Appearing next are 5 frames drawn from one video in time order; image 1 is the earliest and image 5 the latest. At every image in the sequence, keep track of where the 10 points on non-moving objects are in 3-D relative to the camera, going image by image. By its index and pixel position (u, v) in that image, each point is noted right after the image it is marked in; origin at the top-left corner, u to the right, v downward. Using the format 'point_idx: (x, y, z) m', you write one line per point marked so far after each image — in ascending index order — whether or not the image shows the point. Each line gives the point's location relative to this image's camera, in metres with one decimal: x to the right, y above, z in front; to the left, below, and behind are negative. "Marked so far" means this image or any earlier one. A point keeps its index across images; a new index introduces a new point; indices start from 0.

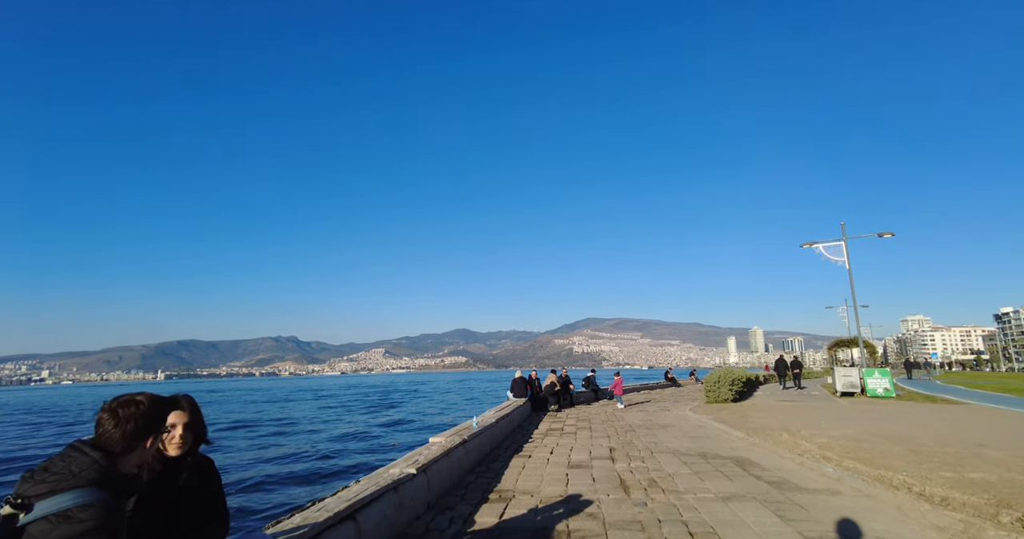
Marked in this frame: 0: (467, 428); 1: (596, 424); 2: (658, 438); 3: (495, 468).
0: (-0.7, -2.5, +8.6) m
1: (+2.0, -3.8, +13.2) m
2: (+2.8, -3.2, +10.5) m
3: (-0.3, -2.8, +7.6) m
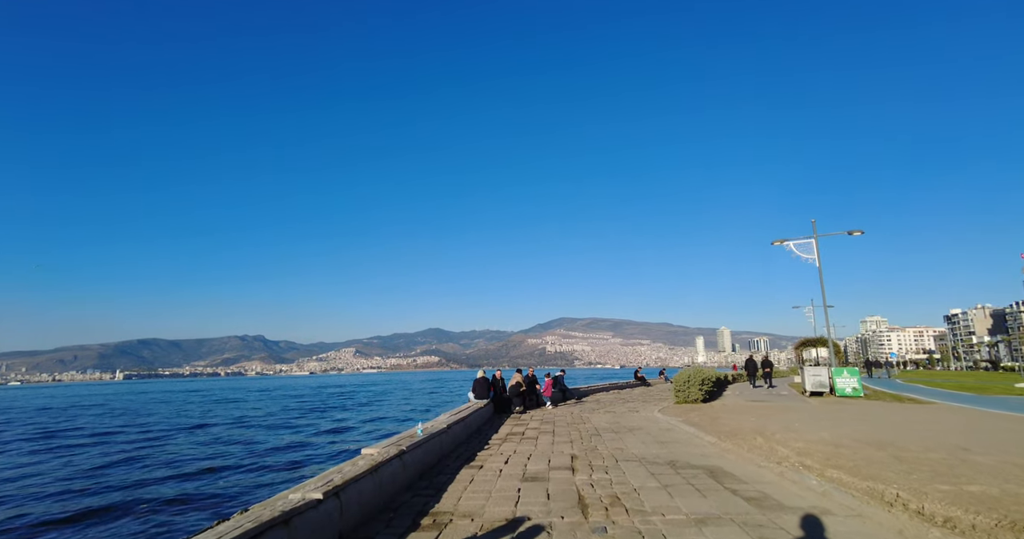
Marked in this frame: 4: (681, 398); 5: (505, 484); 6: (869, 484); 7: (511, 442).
0: (-1.4, -2.3, +7.6) m
1: (+1.1, -3.6, +12.4) m
2: (+2.0, -3.1, +9.7) m
3: (-0.9, -2.6, +6.7) m
4: (+6.2, -4.7, +19.9) m
5: (-0.1, -2.6, +6.7) m
6: (+3.7, -2.2, +5.7) m
7: (0.0, -3.3, +10.3) m
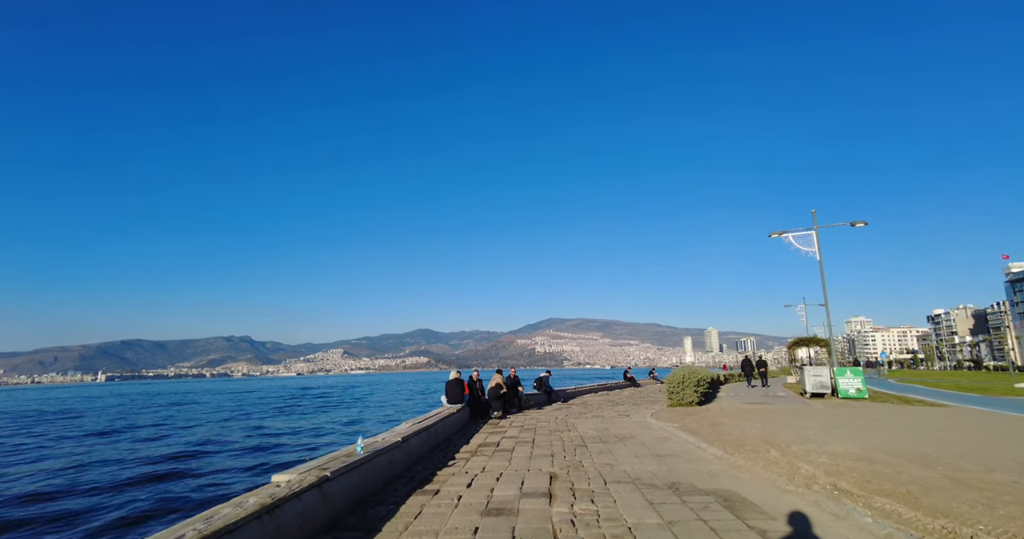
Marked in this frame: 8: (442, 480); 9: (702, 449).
0: (-1.8, -2.1, +6.1) m
1: (+0.6, -3.3, +10.9) m
2: (+1.5, -2.8, +8.2) m
3: (-1.3, -2.3, +5.1) m
4: (+5.5, -4.4, +18.5) m
5: (-0.5, -2.3, +5.1) m
6: (+3.3, -2.0, +4.2) m
7: (-0.5, -3.0, +8.8) m
8: (-0.9, -2.7, +7.0) m
9: (+3.0, -2.9, +8.8) m
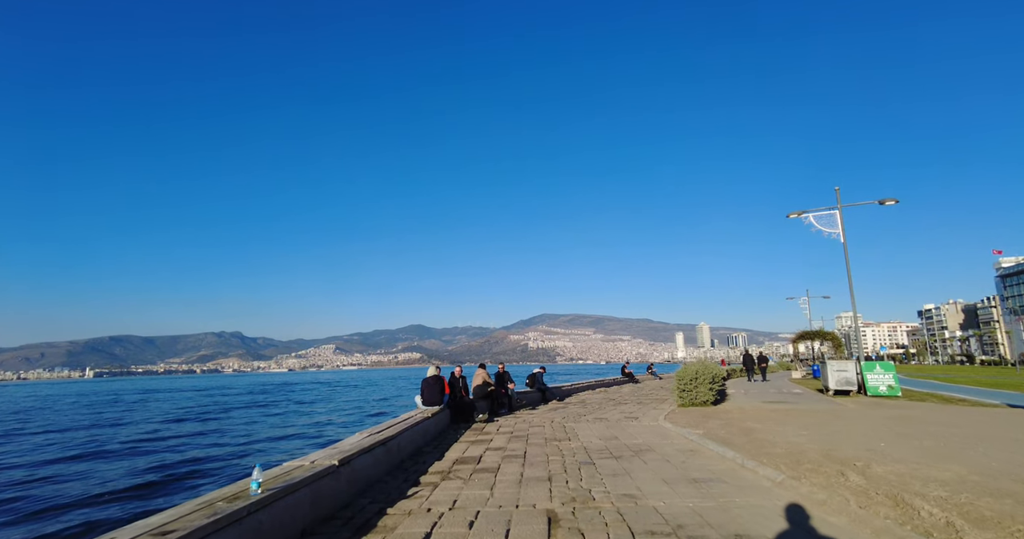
0: (-2.0, -1.6, +3.8) m
1: (+0.3, -2.8, +8.7) m
2: (+1.3, -2.3, +6.0) m
3: (-1.4, -1.9, +2.9) m
4: (+5.2, -3.9, +16.4) m
5: (-0.6, -1.9, +2.9) m
6: (+3.2, -1.5, +2.1) m
7: (-0.7, -2.5, +6.6) m
8: (-1.1, -2.2, +4.8) m
9: (+2.9, -2.4, +6.6) m
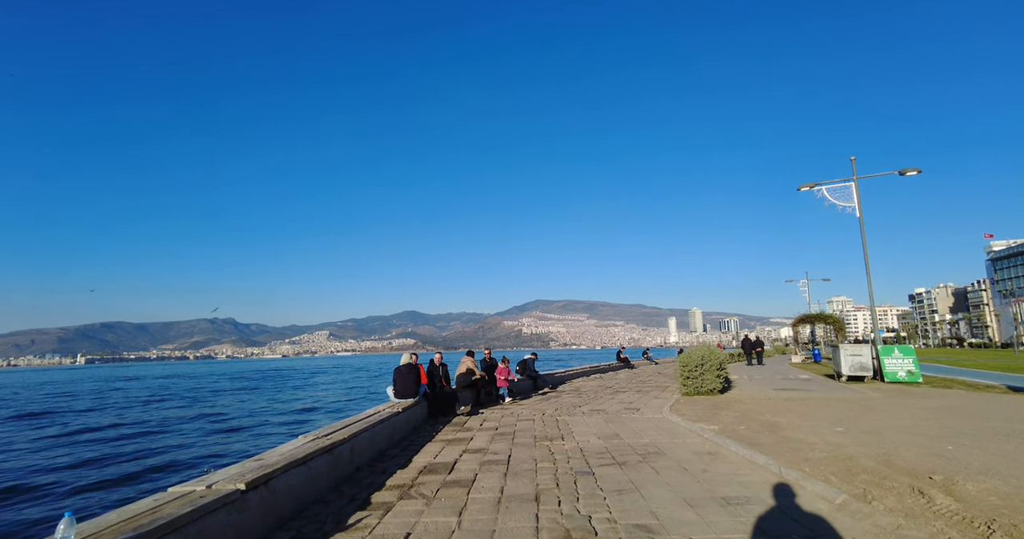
0: (-2.2, -1.3, +2.3) m
1: (+0.1, -2.4, +7.2) m
2: (+1.1, -2.0, +4.5) m
3: (-1.6, -1.6, +1.4) m
4: (+4.9, -3.2, +15.0) m
5: (-0.8, -1.6, +1.4) m
6: (+3.0, -1.3, +0.6) m
7: (-0.9, -2.1, +5.1) m
8: (-1.3, -1.9, +3.3) m
9: (+2.6, -2.0, +5.2) m
